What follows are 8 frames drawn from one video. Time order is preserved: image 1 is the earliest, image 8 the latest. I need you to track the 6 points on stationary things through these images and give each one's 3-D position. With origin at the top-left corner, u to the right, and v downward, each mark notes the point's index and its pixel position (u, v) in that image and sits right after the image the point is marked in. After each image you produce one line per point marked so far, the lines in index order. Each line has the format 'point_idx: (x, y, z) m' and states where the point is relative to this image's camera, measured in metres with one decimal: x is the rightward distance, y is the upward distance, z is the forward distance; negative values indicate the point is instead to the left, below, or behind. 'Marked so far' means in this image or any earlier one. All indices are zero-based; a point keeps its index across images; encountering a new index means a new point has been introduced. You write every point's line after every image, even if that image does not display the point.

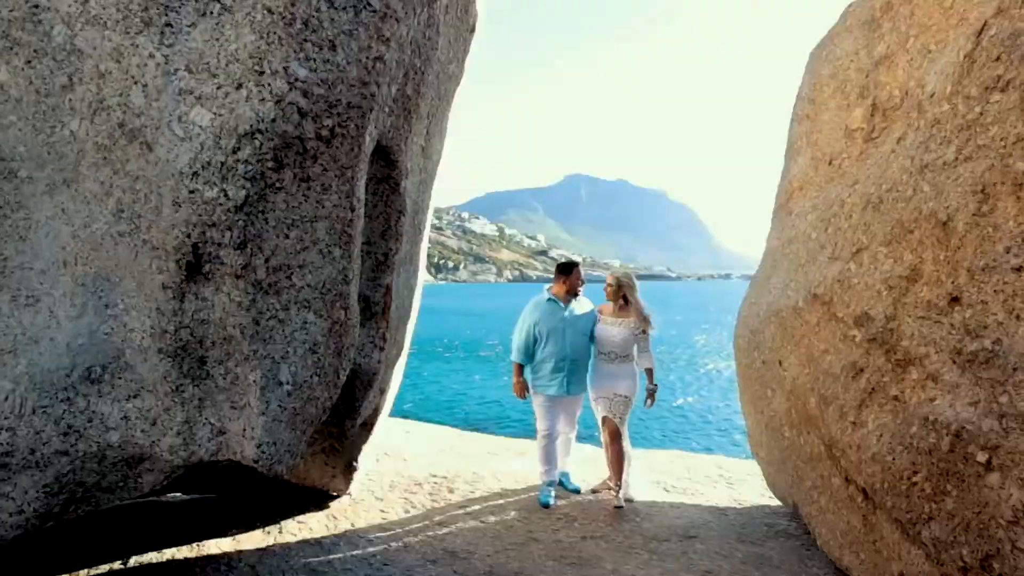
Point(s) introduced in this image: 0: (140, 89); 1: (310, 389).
0: (-1.2, +0.6, +1.7) m
1: (-0.8, -0.4, +2.0) m
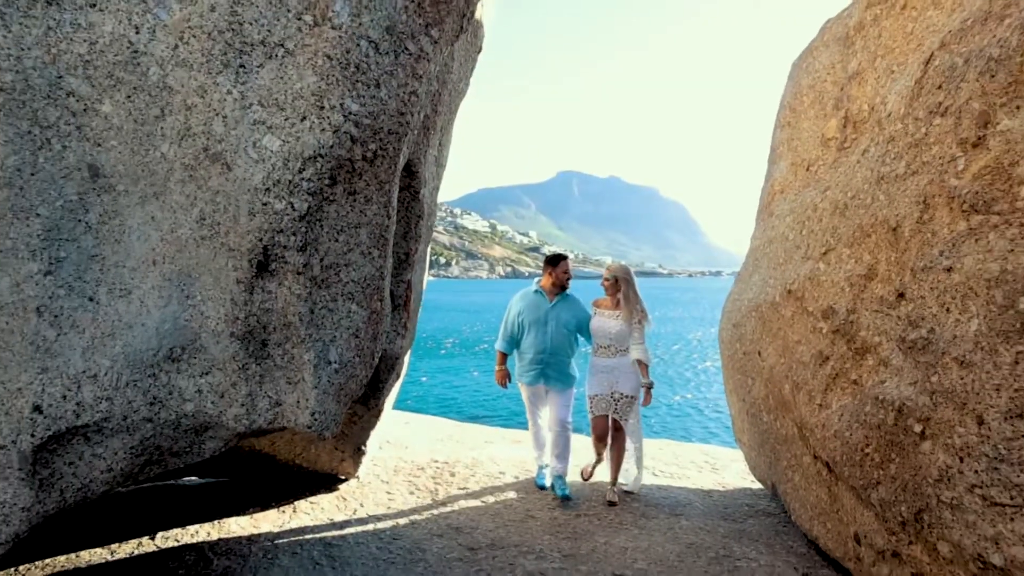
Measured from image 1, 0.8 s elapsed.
0: (-1.1, +0.6, +2.1) m
1: (-0.7, -0.3, +2.4) m
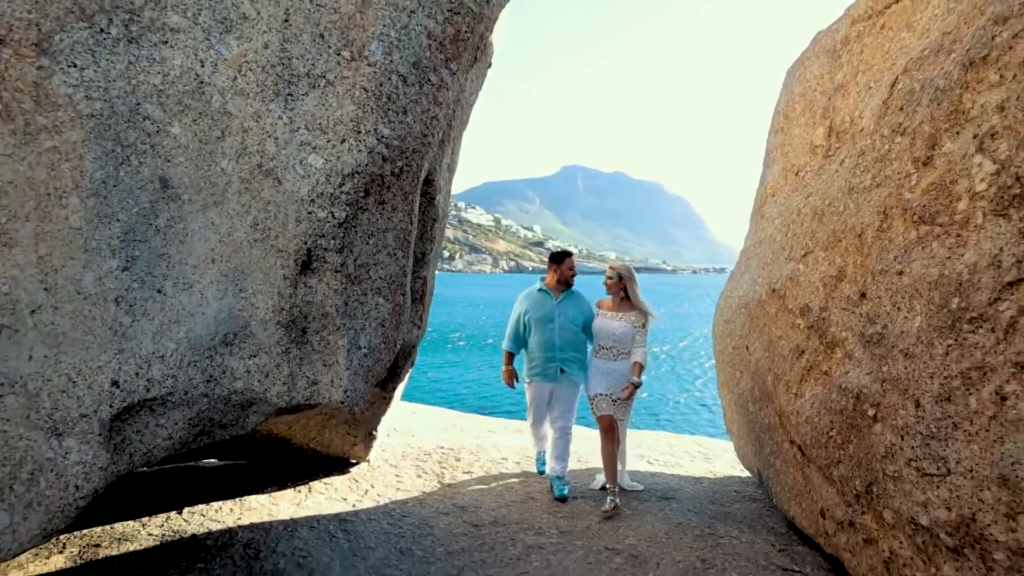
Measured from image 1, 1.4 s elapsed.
0: (-1.1, +0.7, +2.5) m
1: (-0.7, -0.3, +2.8) m
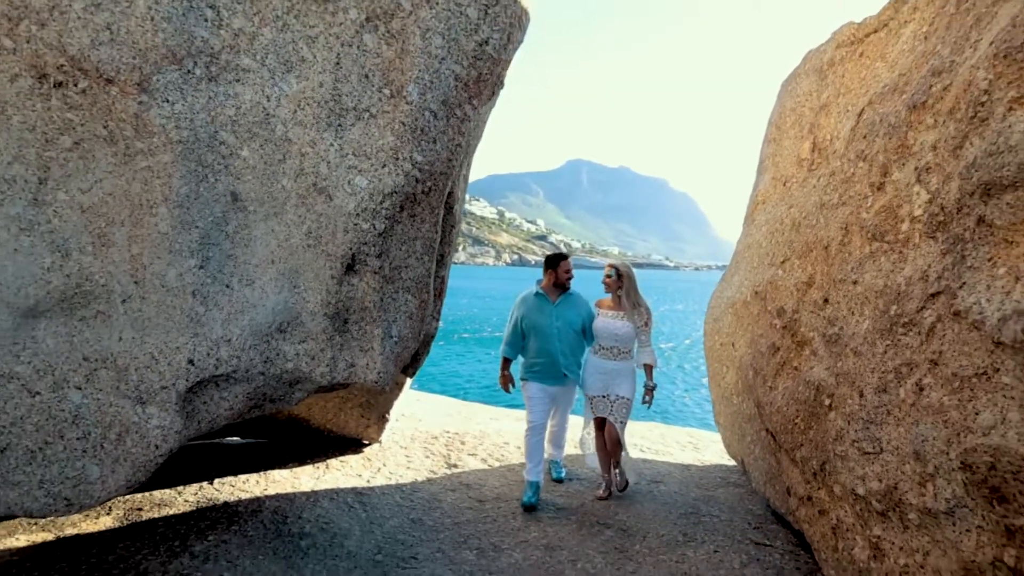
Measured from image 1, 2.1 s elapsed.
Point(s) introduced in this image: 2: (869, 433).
0: (-1.0, +0.7, +2.9) m
1: (-0.6, -0.3, +3.3) m
2: (+1.9, -0.8, +2.9) m
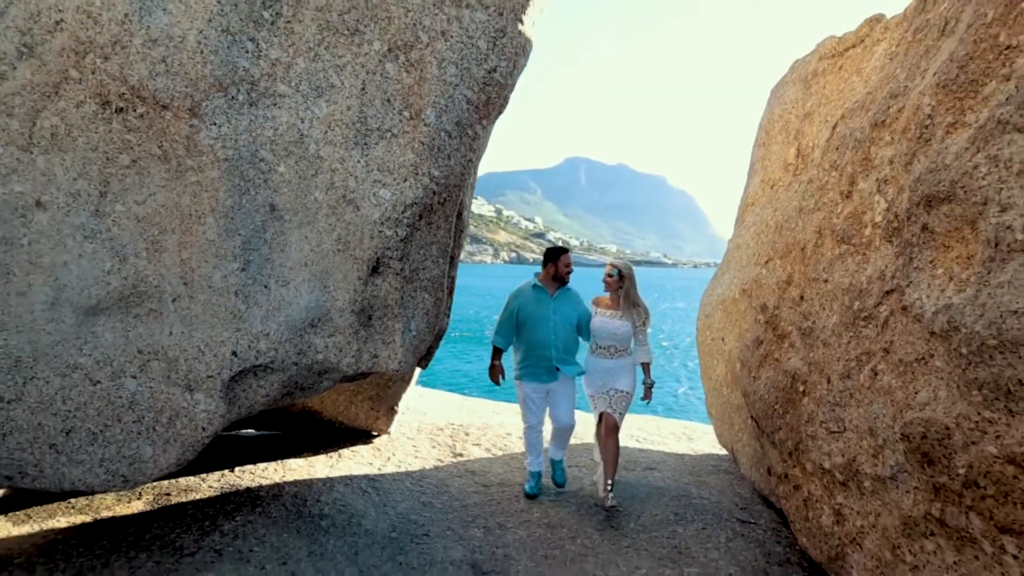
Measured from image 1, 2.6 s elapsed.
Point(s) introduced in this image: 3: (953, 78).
0: (-1.0, +0.7, +3.3) m
1: (-0.6, -0.3, +3.7) m
2: (+2.0, -0.8, +3.3) m
3: (+2.3, +1.1, +2.7) m
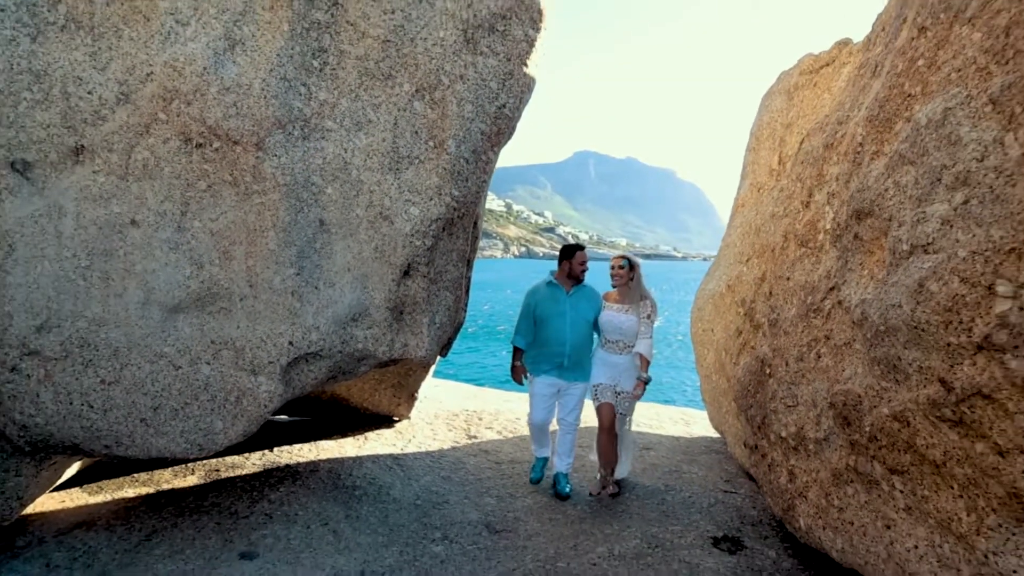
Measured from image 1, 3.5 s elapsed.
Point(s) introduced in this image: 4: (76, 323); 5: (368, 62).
0: (-0.9, +0.7, +4.0) m
1: (-0.5, -0.3, +4.3) m
2: (+2.0, -0.8, +3.9) m
3: (+2.3, +1.1, +3.4) m
4: (-3.2, -0.2, +4.0) m
5: (-1.1, +1.7, +3.9) m
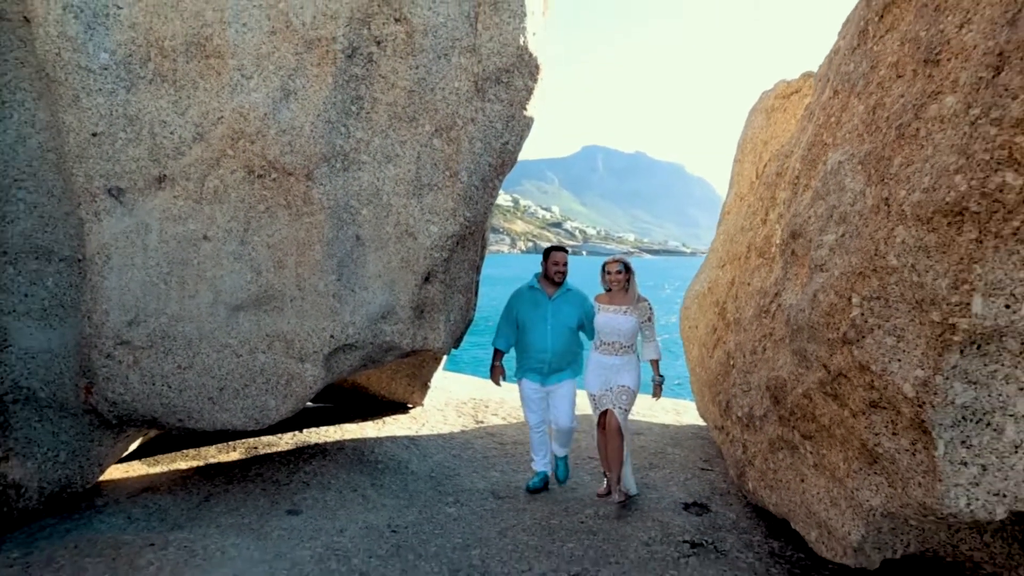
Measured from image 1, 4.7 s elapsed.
0: (-0.9, +0.6, +4.9) m
1: (-0.5, -0.3, +5.2) m
2: (+2.1, -0.8, +4.8) m
3: (+2.3, +1.0, +4.2) m
4: (-3.2, -0.3, +4.9) m
5: (-1.0, +1.6, +4.8) m
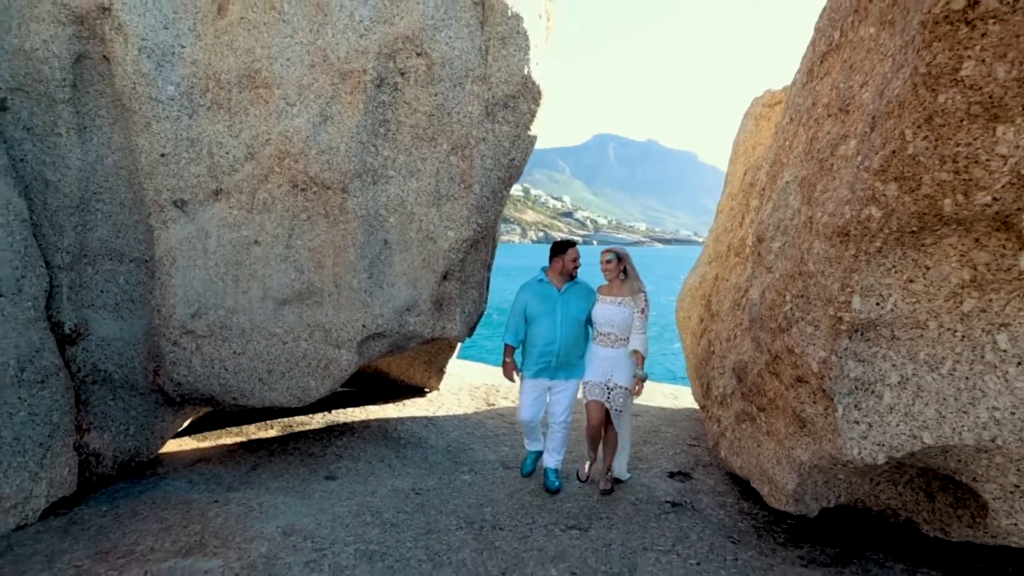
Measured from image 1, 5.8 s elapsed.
0: (-0.9, +0.7, +5.7) m
1: (-0.5, -0.3, +6.0) m
2: (+2.1, -0.8, +5.5) m
3: (+2.4, +1.1, +4.9) m
4: (-3.1, -0.2, +5.7) m
5: (-1.0, +1.7, +5.6) m
